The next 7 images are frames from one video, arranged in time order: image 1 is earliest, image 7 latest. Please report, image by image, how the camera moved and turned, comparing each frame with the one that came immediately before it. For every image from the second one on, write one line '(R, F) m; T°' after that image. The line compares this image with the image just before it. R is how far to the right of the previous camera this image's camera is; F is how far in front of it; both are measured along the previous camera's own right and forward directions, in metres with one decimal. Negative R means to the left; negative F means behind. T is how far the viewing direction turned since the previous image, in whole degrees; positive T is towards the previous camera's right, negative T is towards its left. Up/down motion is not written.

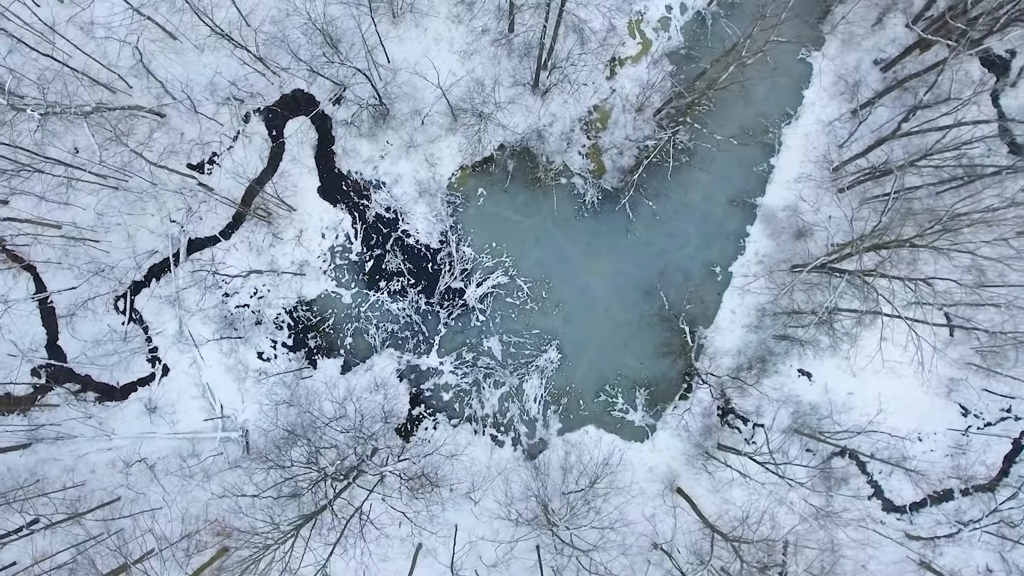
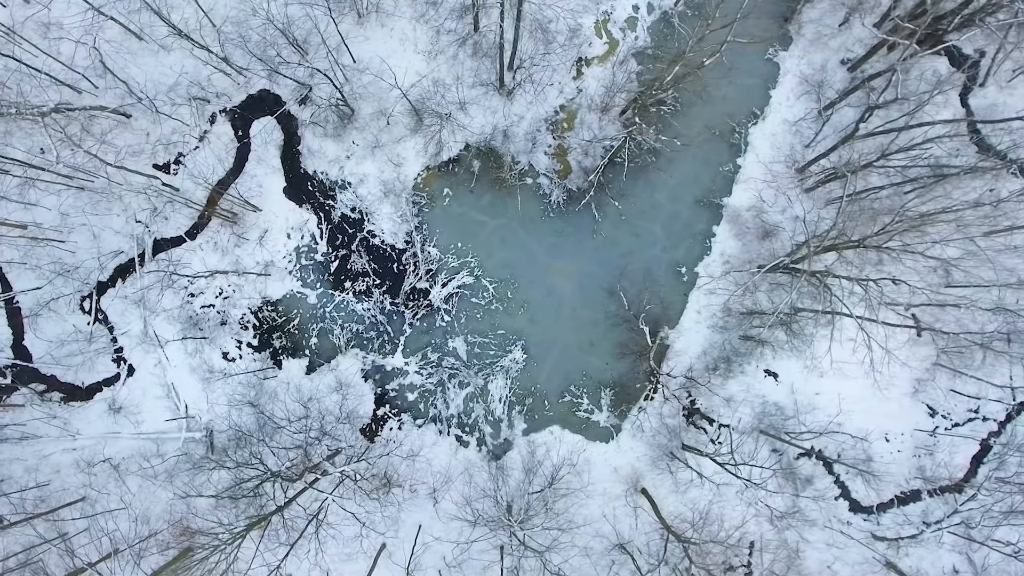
(+1.3, 0.0) m; 0°
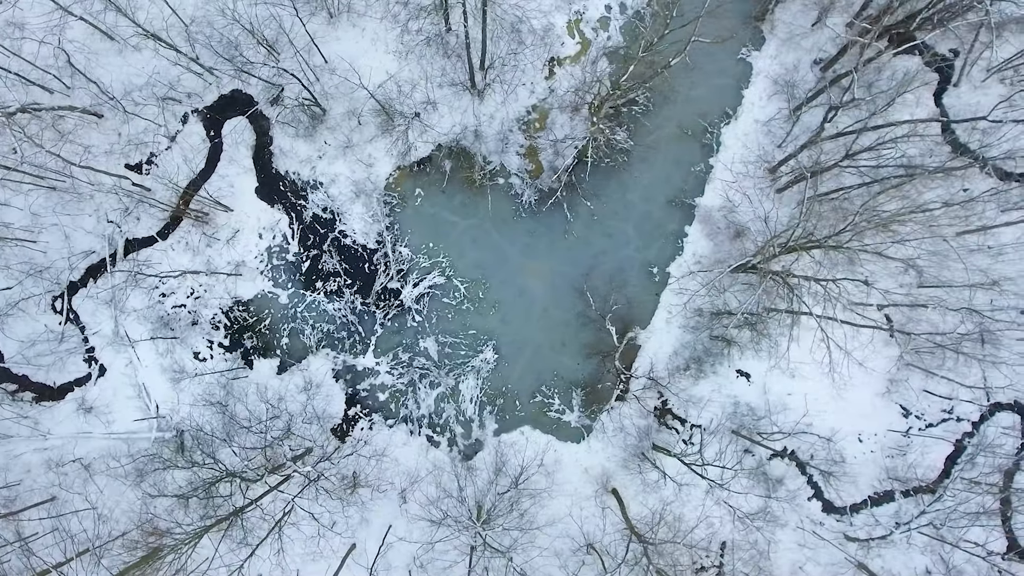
(+1.1, 0.0) m; 0°
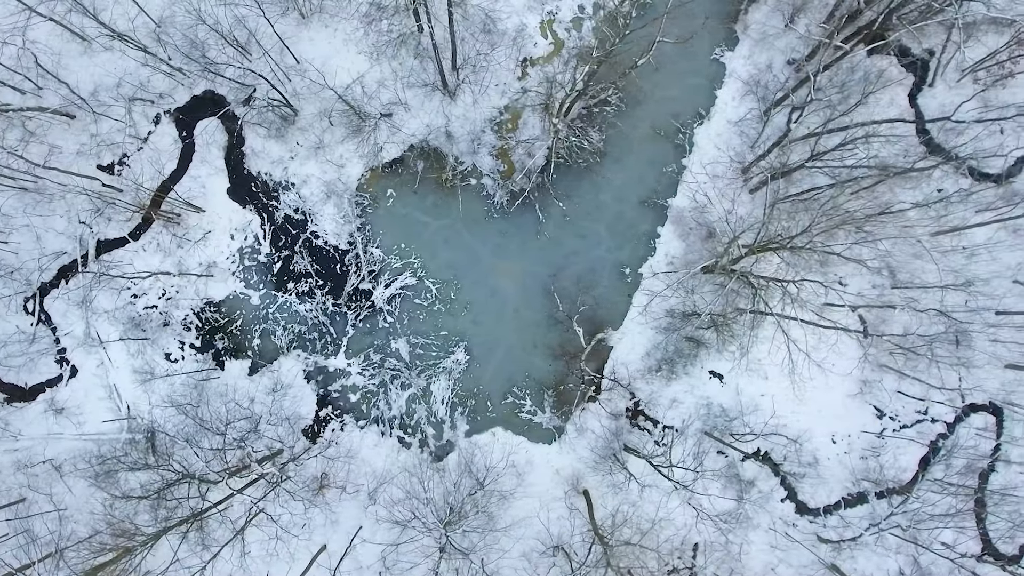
(+1.1, 0.0) m; 0°
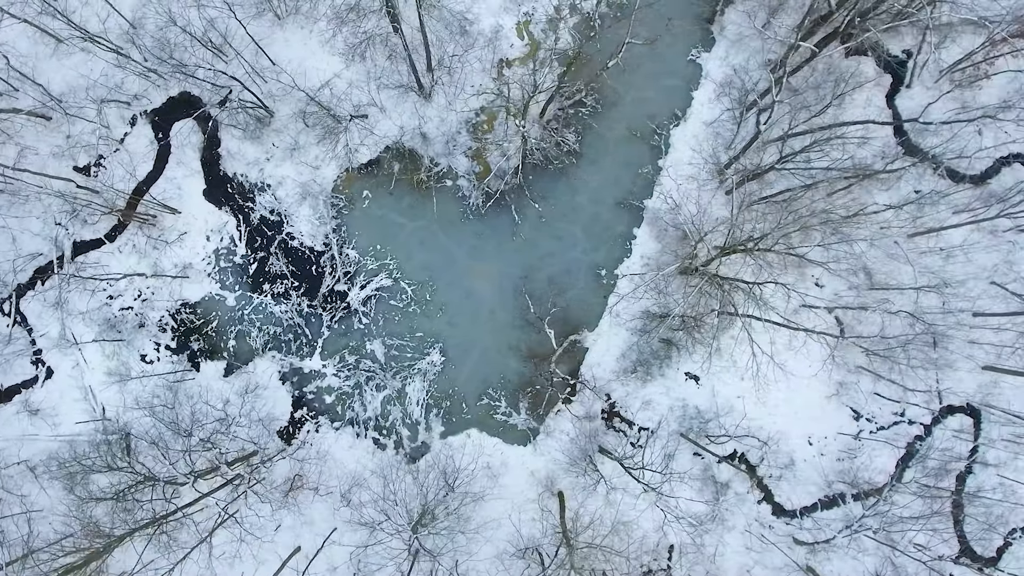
(+1.0, 0.0) m; 0°
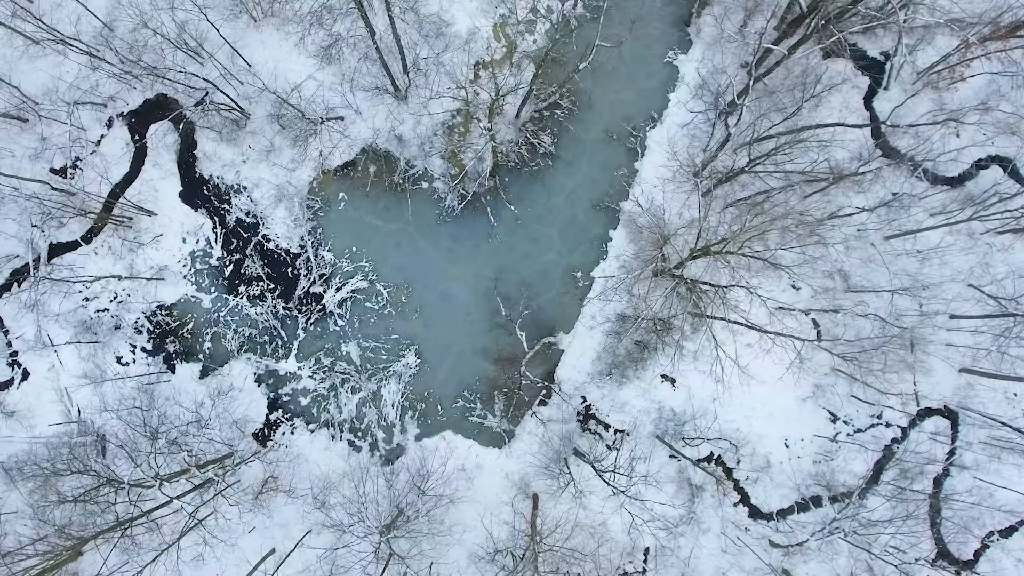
(+1.0, 0.0) m; 0°
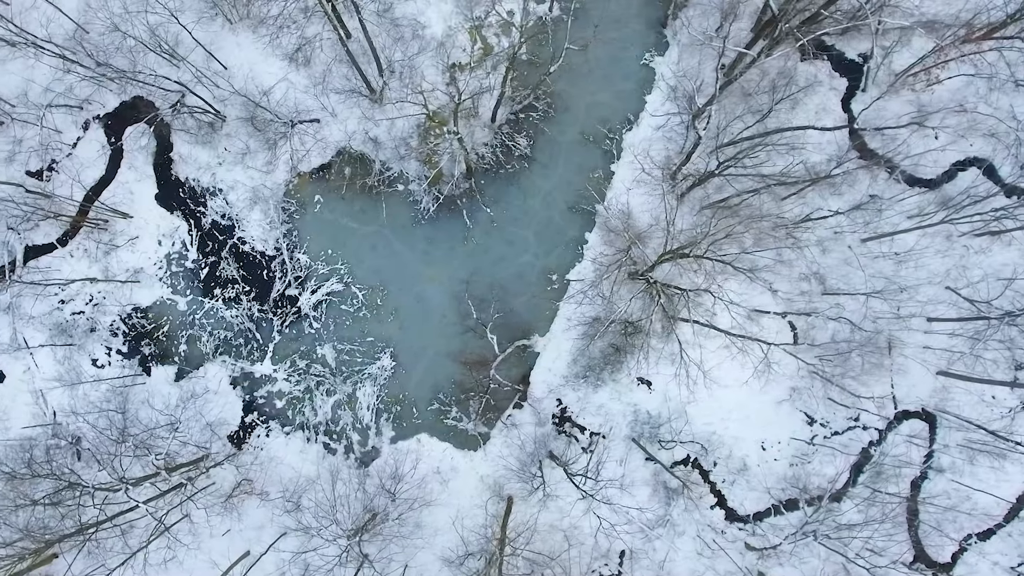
(+1.0, 0.0) m; 0°
